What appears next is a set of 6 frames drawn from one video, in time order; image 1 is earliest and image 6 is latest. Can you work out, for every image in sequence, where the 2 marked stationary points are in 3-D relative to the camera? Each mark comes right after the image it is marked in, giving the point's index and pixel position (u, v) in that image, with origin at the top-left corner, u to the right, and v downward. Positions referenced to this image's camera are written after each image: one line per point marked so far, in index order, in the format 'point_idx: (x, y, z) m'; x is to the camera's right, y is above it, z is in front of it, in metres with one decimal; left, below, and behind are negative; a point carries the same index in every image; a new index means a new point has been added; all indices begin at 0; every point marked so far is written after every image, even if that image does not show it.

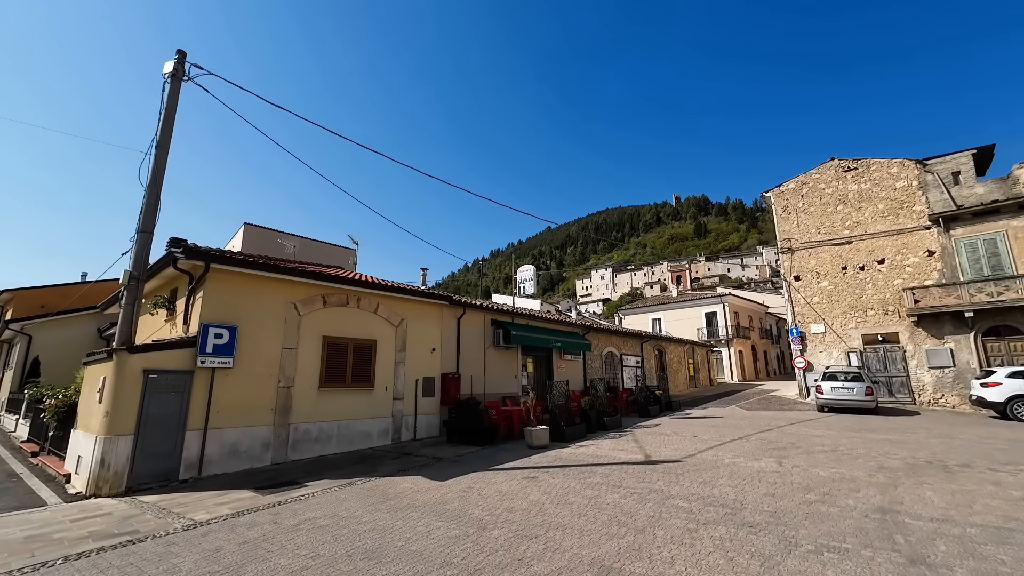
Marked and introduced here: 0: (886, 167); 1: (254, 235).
0: (+14.6, +4.7, +16.9) m
1: (-9.5, +1.8, +15.9) m
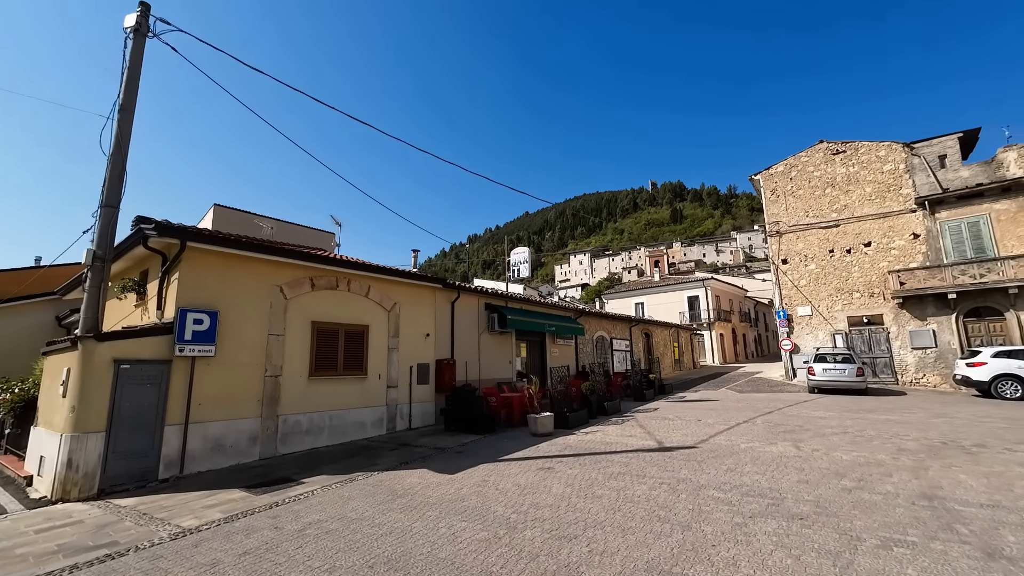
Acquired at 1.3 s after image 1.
0: (+14.2, +5.4, +17.0) m
1: (-9.8, +2.4, +14.9) m
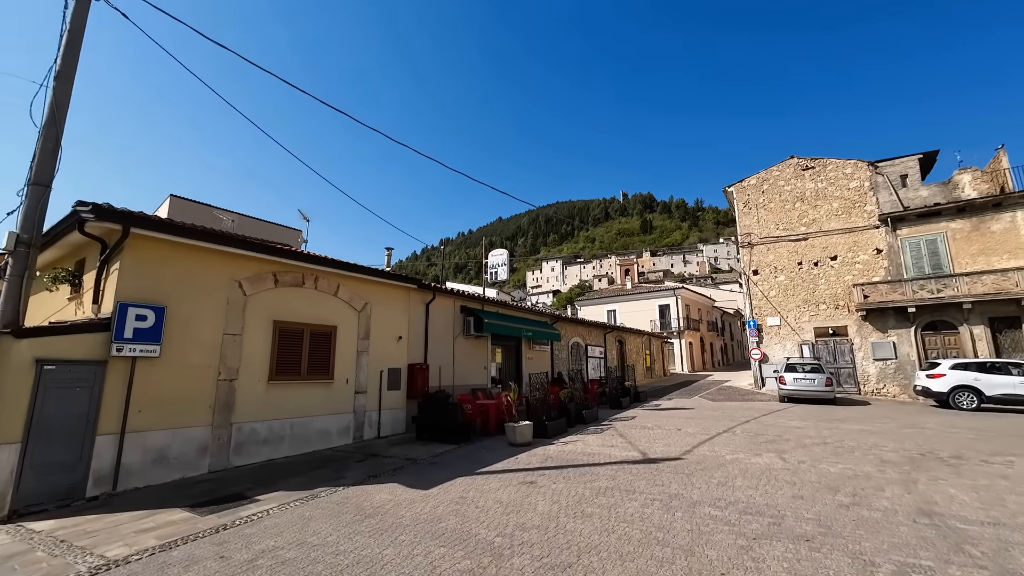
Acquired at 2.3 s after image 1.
0: (+13.3, +4.9, +17.6) m
1: (-10.5, +2.5, +13.9) m
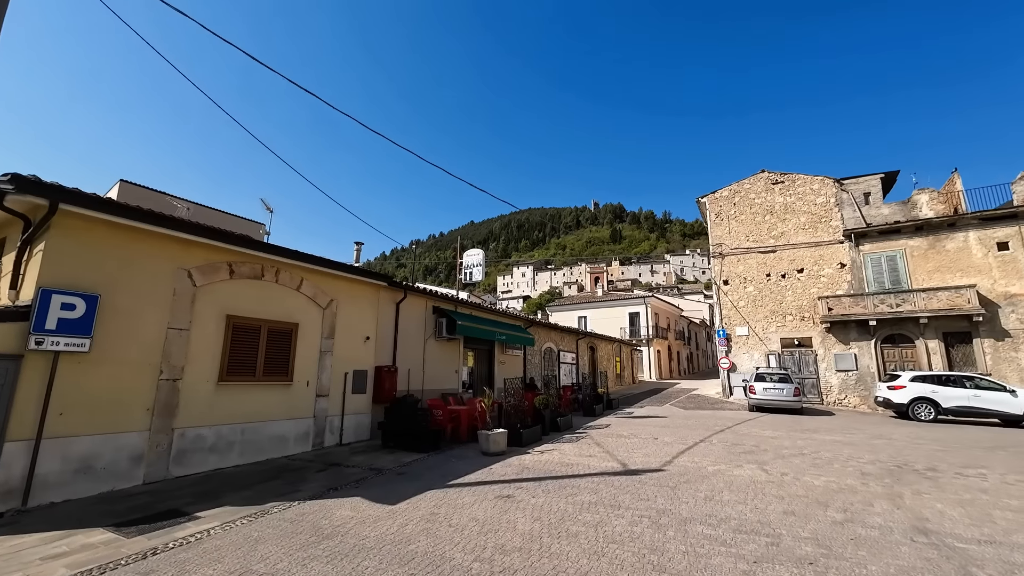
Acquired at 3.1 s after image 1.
0: (+12.4, +4.4, +18.1) m
1: (-11.1, +2.8, +12.8) m
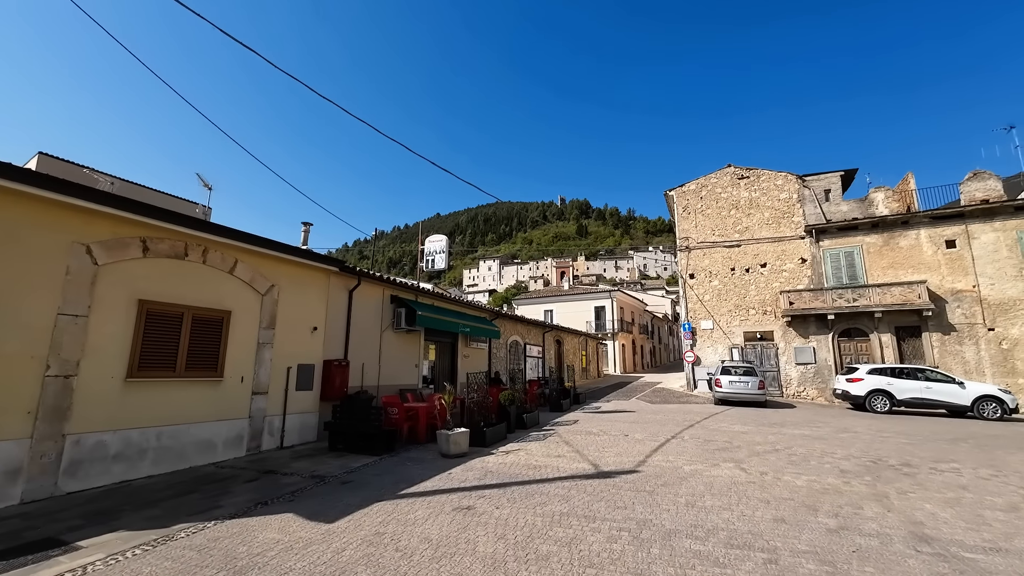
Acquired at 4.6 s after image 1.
0: (+11.0, +4.6, +18.3) m
1: (-12.1, +3.2, +11.2) m
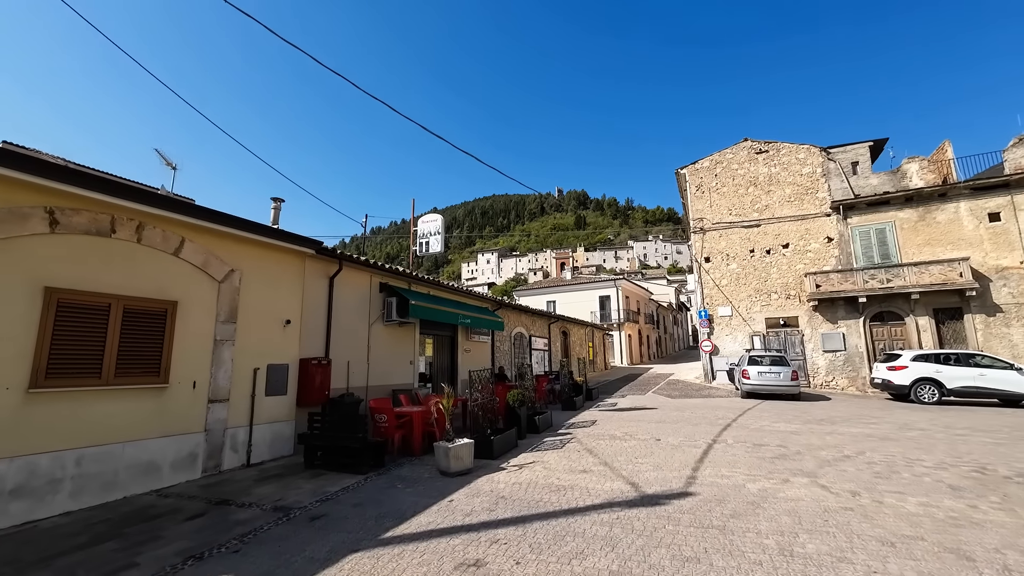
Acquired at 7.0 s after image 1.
0: (+11.1, +5.3, +17.0) m
1: (-12.0, +3.3, +9.8) m
